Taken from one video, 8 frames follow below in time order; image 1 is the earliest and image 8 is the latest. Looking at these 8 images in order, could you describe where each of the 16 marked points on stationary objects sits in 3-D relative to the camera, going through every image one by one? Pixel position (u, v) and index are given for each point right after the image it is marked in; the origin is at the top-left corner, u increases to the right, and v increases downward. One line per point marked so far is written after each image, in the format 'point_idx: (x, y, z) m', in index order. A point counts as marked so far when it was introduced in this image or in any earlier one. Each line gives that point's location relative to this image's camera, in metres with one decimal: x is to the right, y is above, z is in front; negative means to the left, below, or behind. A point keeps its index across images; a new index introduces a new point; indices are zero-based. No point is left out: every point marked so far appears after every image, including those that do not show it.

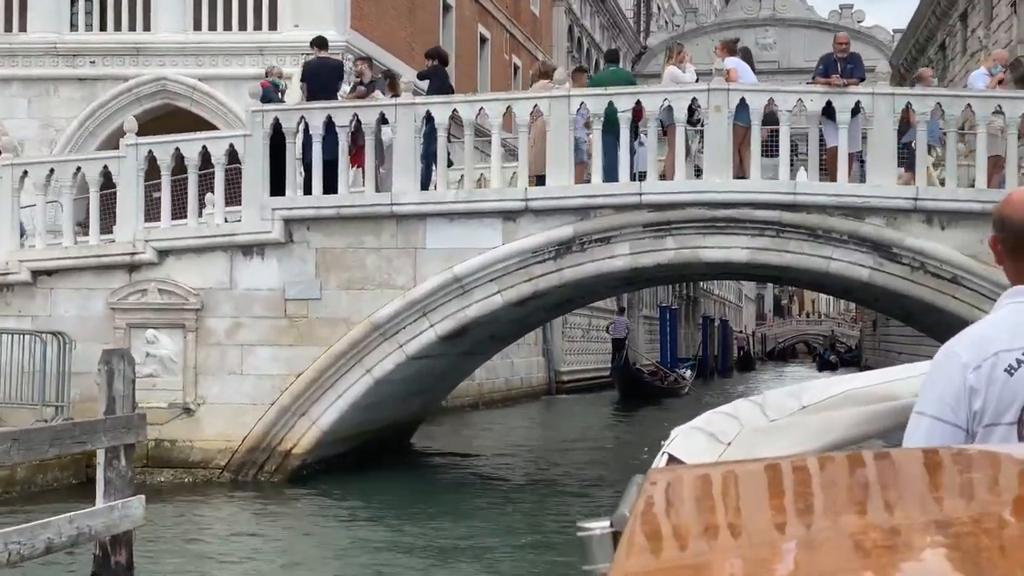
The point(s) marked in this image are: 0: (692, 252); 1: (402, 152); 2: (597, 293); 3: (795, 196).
0: (+1.5, +0.3, +11.8) m
1: (-0.9, +1.1, +11.8) m
2: (+0.9, 0.0, +14.4) m
3: (+2.3, +0.7, +11.5) m
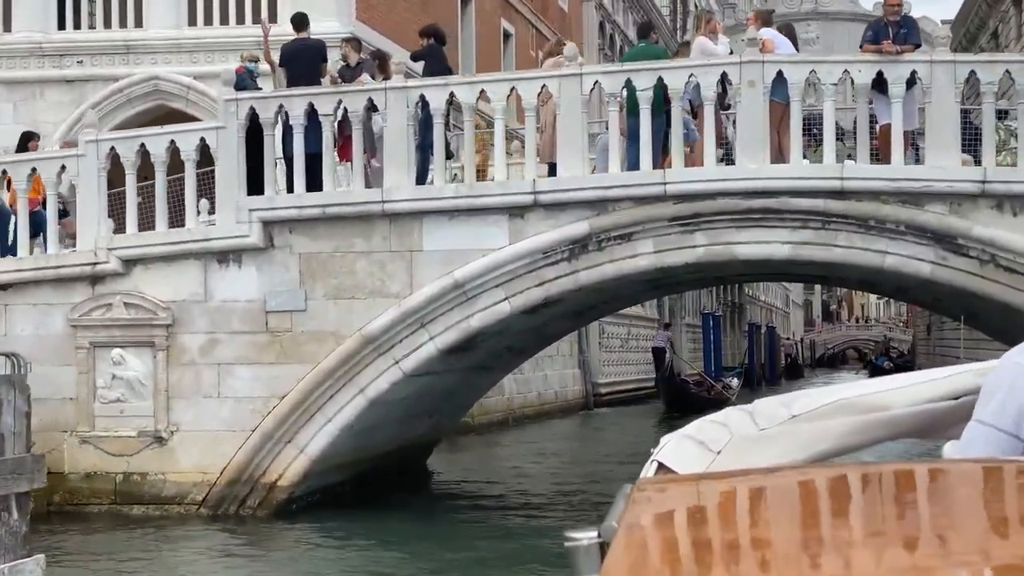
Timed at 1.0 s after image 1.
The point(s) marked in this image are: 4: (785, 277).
0: (+1.6, +0.3, +10.3) m
1: (-0.9, +1.1, +10.5) m
2: (+1.0, -0.1, +12.9) m
3: (+2.3, +0.7, +10.0) m
4: (+2.4, +0.1, +12.8) m
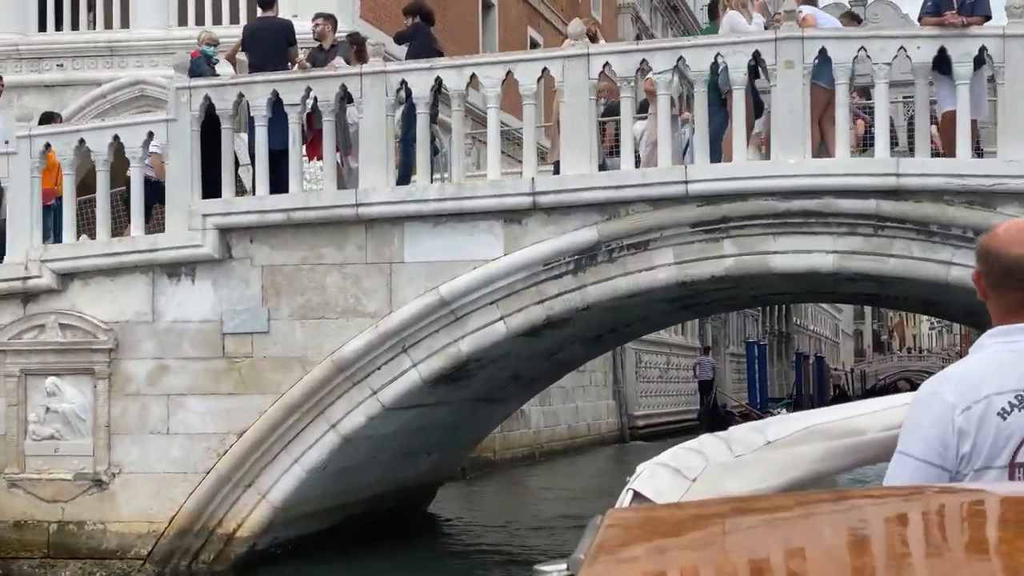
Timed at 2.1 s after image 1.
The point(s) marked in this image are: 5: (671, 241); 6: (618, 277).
0: (+1.5, +0.2, +8.7) m
1: (-0.9, +1.0, +9.0) m
2: (+1.1, -0.2, +11.3) m
3: (+2.3, +0.6, +8.4) m
4: (+2.5, 0.0, +11.2) m
5: (+1.0, +0.3, +8.8) m
6: (+0.7, +0.1, +8.9) m
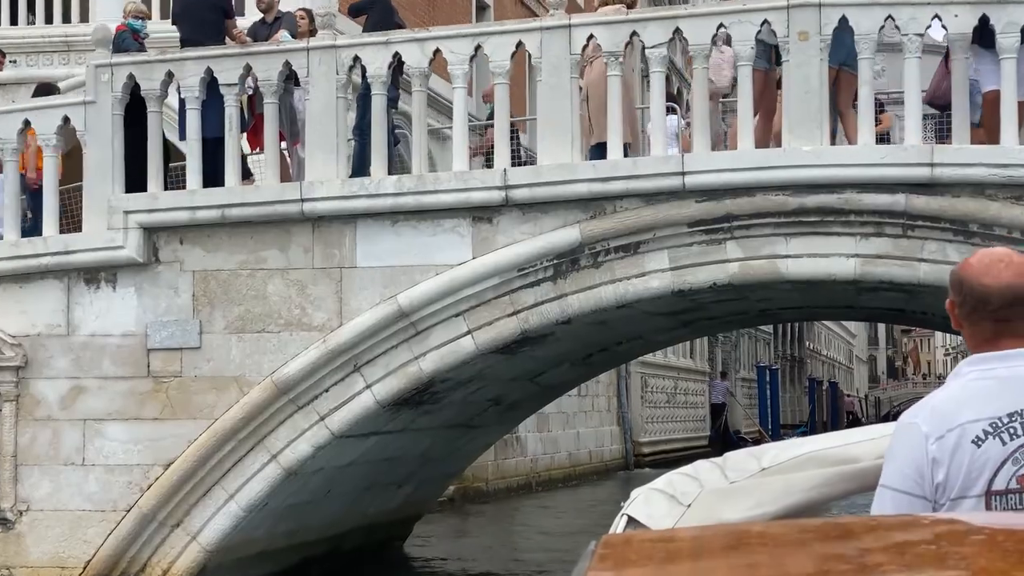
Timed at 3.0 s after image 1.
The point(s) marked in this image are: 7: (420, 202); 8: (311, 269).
0: (+1.4, +0.1, +7.5) m
1: (-1.1, +0.9, +7.8) m
2: (+0.9, -0.3, +10.1) m
3: (+2.1, +0.6, +7.1) m
4: (+2.3, -0.1, +9.9) m
5: (+0.8, +0.2, +7.6) m
6: (+0.5, 0.0, +7.6) m
7: (-0.5, +0.5, +7.6) m
8: (-1.1, +0.1, +7.8) m
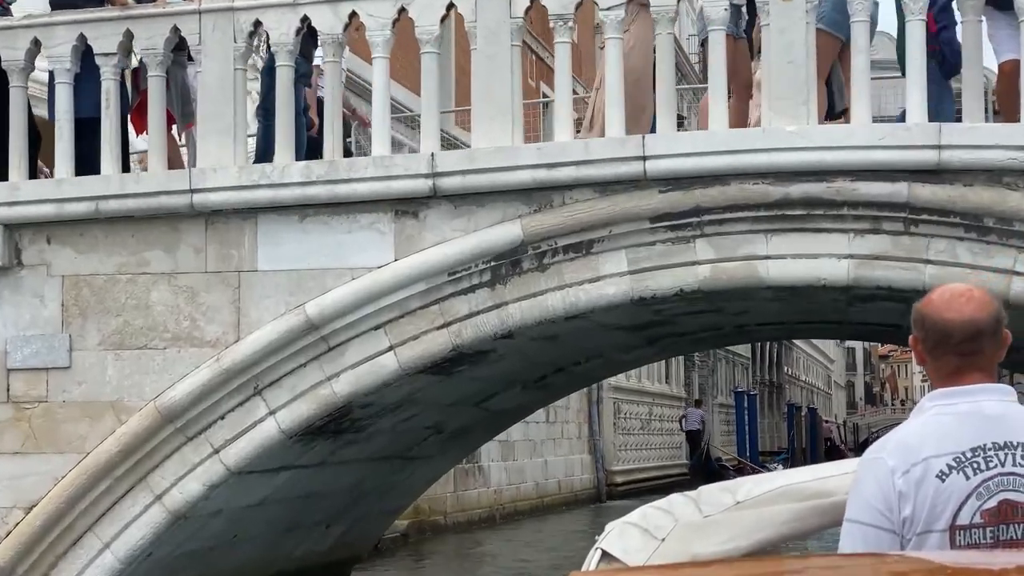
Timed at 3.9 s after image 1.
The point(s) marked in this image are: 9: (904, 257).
0: (+1.0, +0.1, +6.3) m
1: (-1.4, +0.9, +6.5) m
2: (+0.6, -0.4, +8.9) m
3: (+1.8, +0.6, +5.9) m
4: (+2.0, -0.2, +8.7) m
5: (+0.5, +0.2, +6.4) m
6: (+0.2, 0.0, +6.4) m
7: (-0.8, +0.4, +6.4) m
8: (-1.4, +0.1, +6.6) m
9: (+1.7, +0.1, +6.1) m
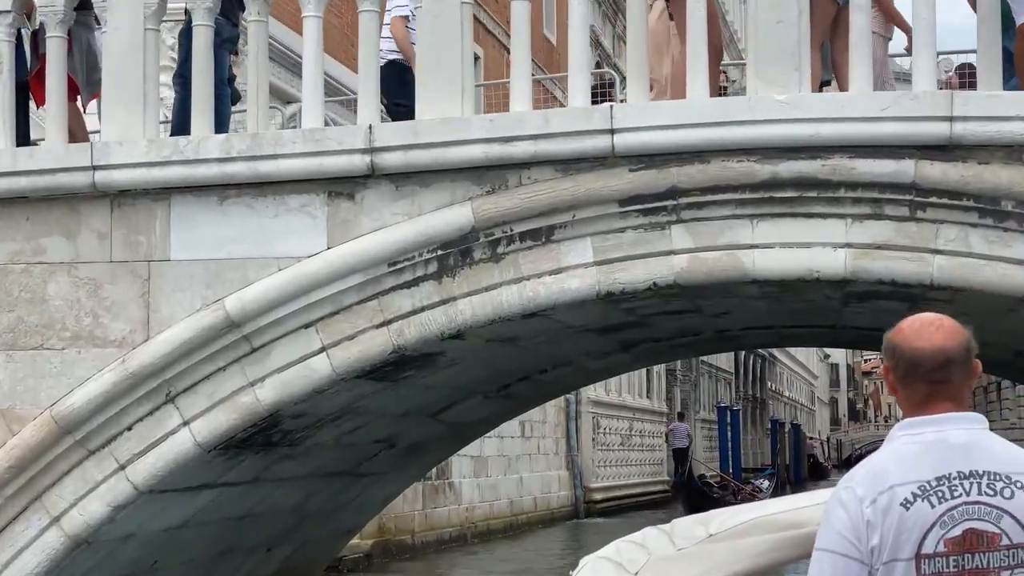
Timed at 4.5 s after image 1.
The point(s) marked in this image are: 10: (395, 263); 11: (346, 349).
0: (+0.8, +0.1, +5.5) m
1: (-1.6, +0.9, +5.7) m
2: (+0.3, -0.4, +8.1) m
3: (+1.6, +0.6, +5.2) m
4: (+1.8, -0.2, +7.9) m
5: (+0.3, +0.2, +5.6) m
6: (0.0, 0.0, +5.6) m
7: (-1.0, +0.5, +5.6) m
8: (-1.6, +0.1, +5.8) m
9: (+1.5, +0.2, +5.3) m
10: (-0.5, +0.1, +5.6) m
11: (-0.7, -0.2, +5.7) m
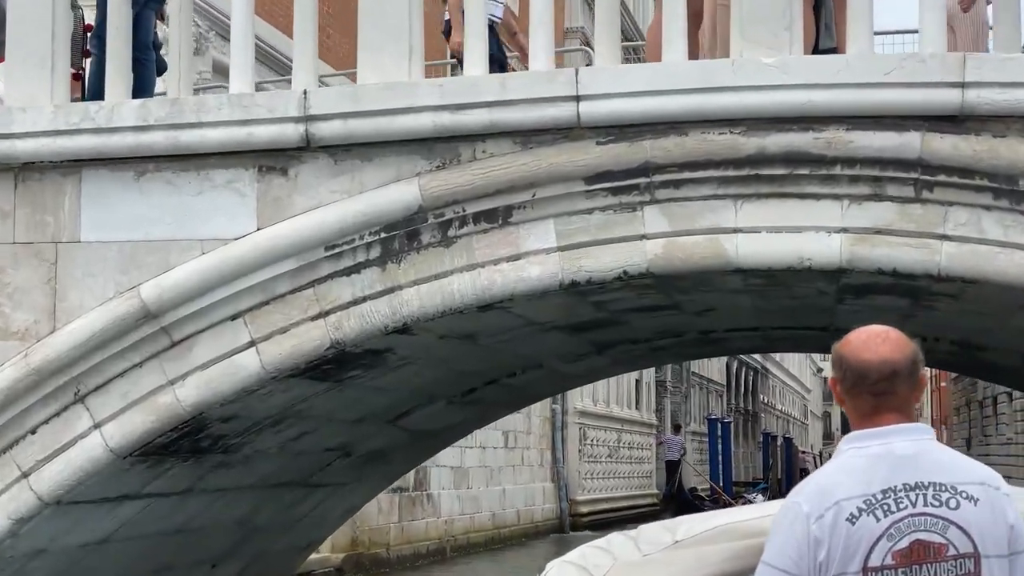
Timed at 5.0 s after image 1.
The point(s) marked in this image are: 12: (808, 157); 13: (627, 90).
0: (+0.7, +0.2, +4.8) m
1: (-1.7, +1.0, +5.1) m
2: (+0.1, -0.4, +7.4) m
3: (+1.5, +0.6, +4.5) m
4: (+1.6, -0.2, +7.3) m
5: (+0.1, +0.3, +4.9) m
6: (-0.2, +0.1, +5.0) m
7: (-1.2, +0.5, +5.0) m
8: (-1.8, +0.2, +5.1) m
9: (+1.3, +0.2, +4.7) m
10: (-0.6, +0.1, +5.0) m
11: (-0.8, -0.2, +5.0) m
12: (+1.0, +0.4, +4.7) m
13: (+0.4, +0.7, +4.7) m
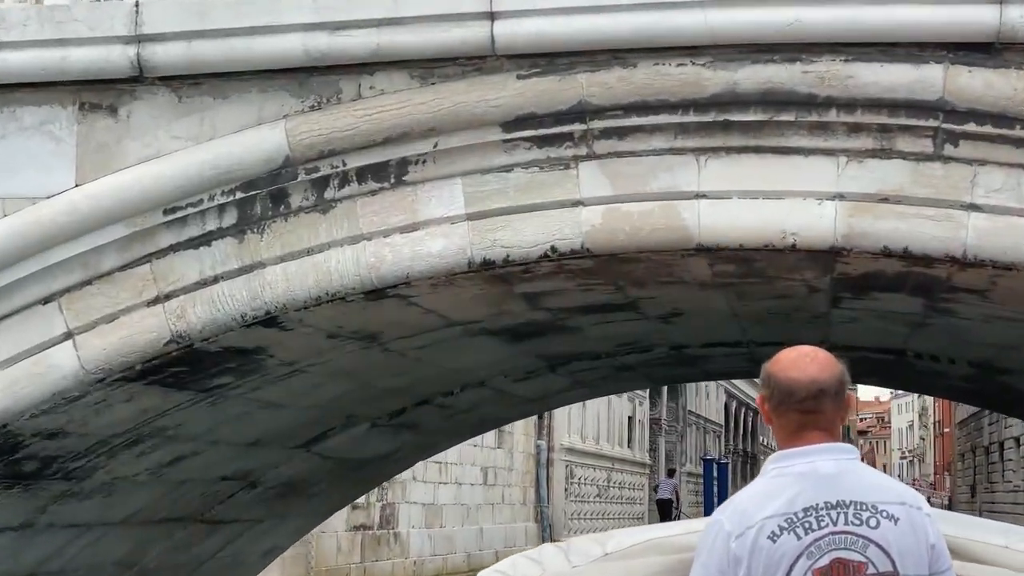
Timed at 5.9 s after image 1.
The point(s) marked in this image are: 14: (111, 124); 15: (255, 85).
0: (+0.4, +0.2, +3.7) m
1: (-2.0, +1.1, +4.0) m
2: (-0.1, -0.4, +6.2) m
3: (+1.2, +0.7, +3.4) m
4: (+1.3, -0.3, +6.1) m
5: (-0.1, +0.3, +3.8) m
6: (-0.5, +0.1, +3.8) m
7: (-1.5, +0.6, +3.8) m
8: (-2.1, +0.2, +4.0) m
9: (+1.1, +0.2, +3.5) m
10: (-0.9, +0.2, +3.8) m
11: (-1.1, -0.1, +3.9) m
12: (+0.7, +0.5, +3.6) m
13: (+0.1, +0.7, +3.6) m
14: (-1.1, +0.4, +3.9) m
15: (-0.7, +0.5, +3.8) m
